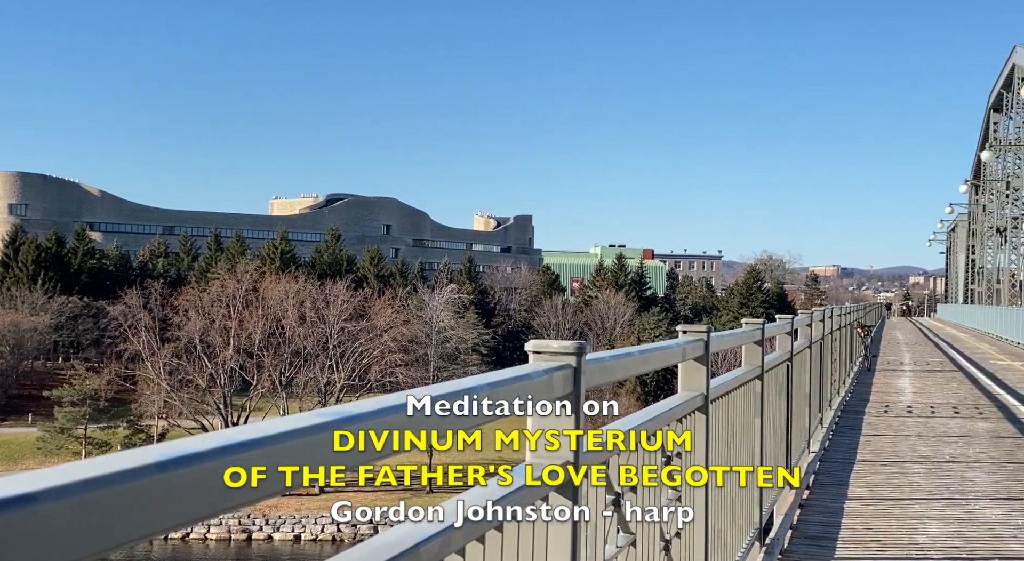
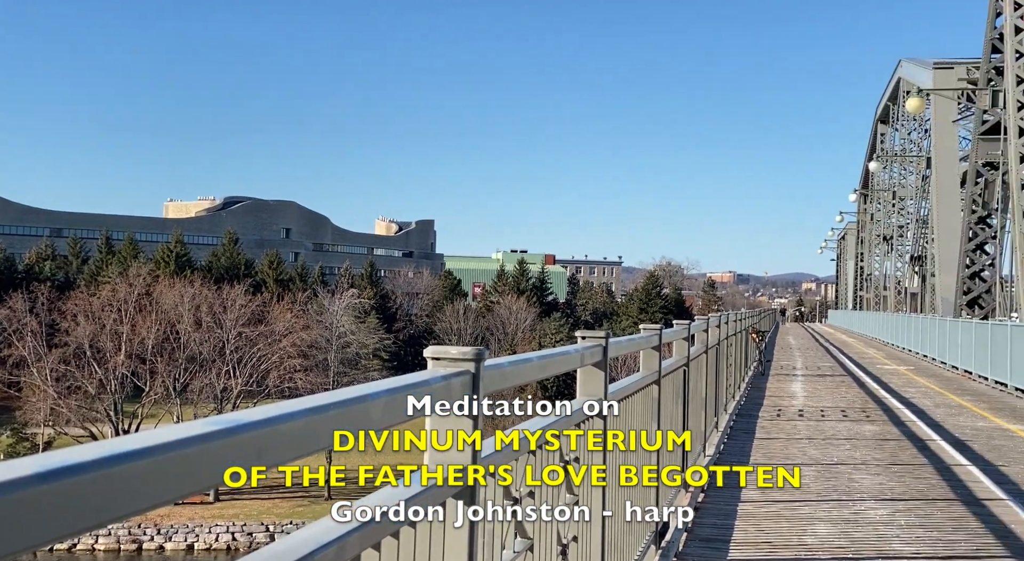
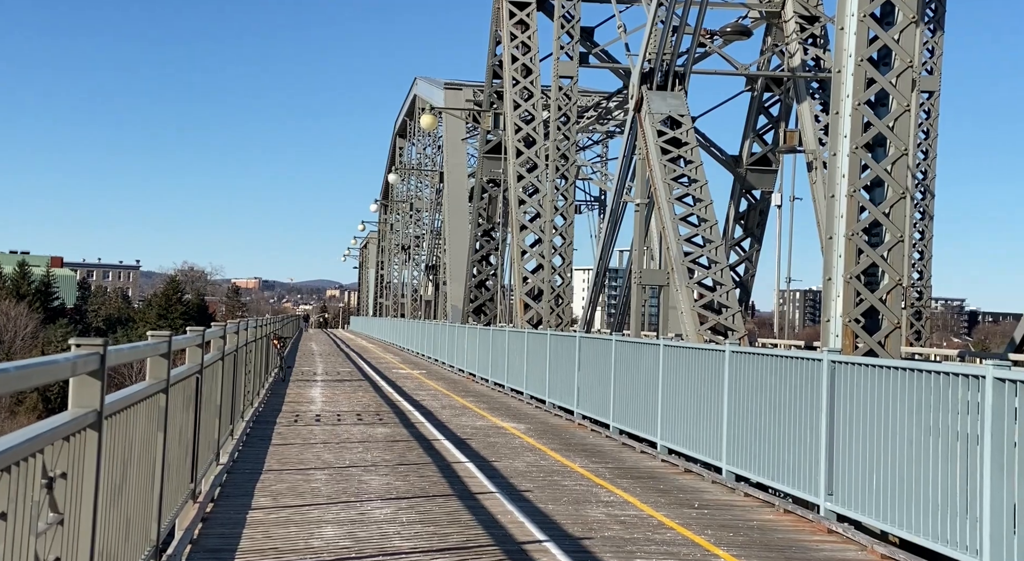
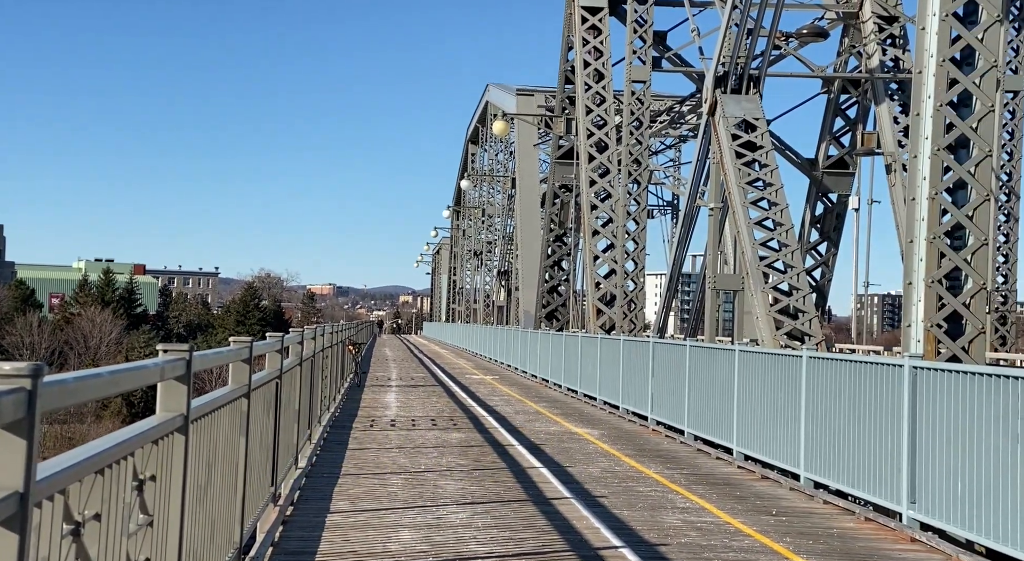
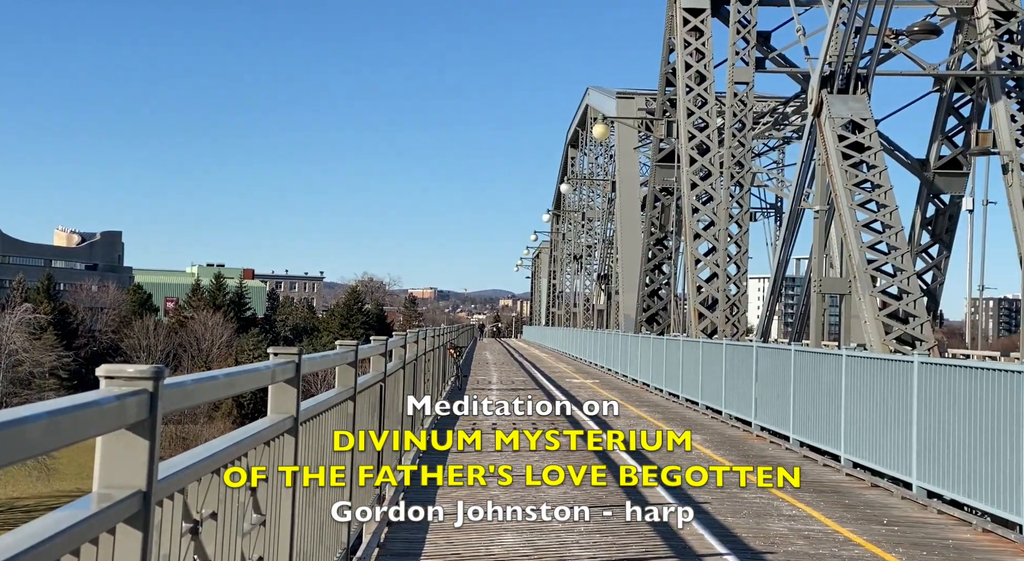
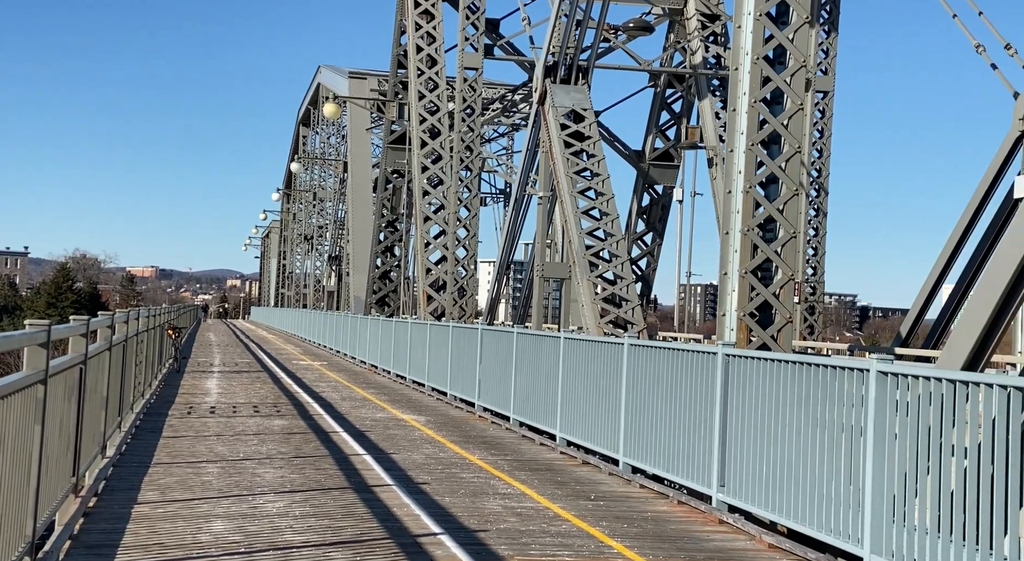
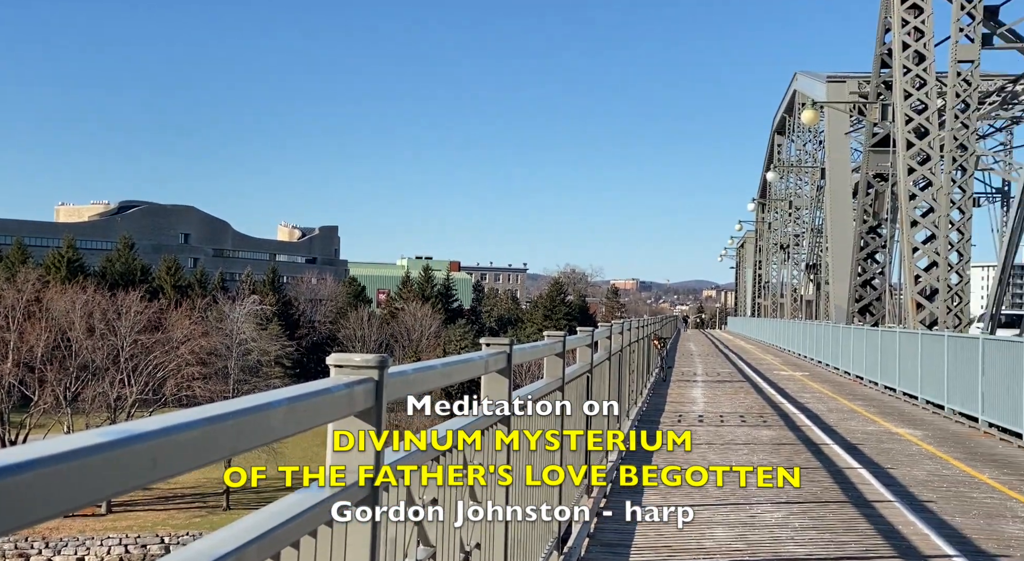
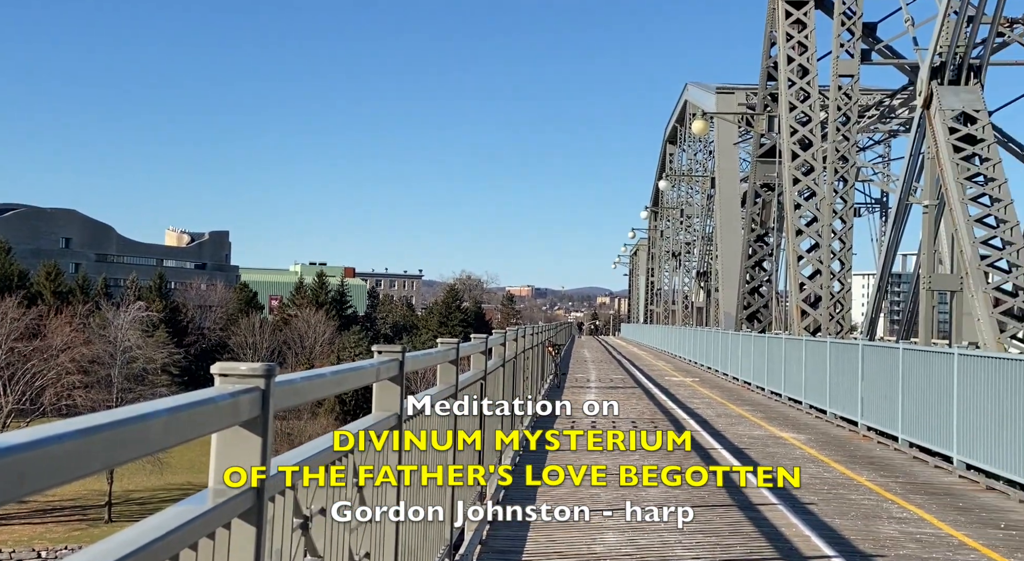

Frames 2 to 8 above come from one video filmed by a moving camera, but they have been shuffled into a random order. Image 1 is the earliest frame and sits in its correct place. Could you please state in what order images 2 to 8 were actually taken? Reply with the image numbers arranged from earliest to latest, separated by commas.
2, 7, 8, 5, 4, 3, 6
